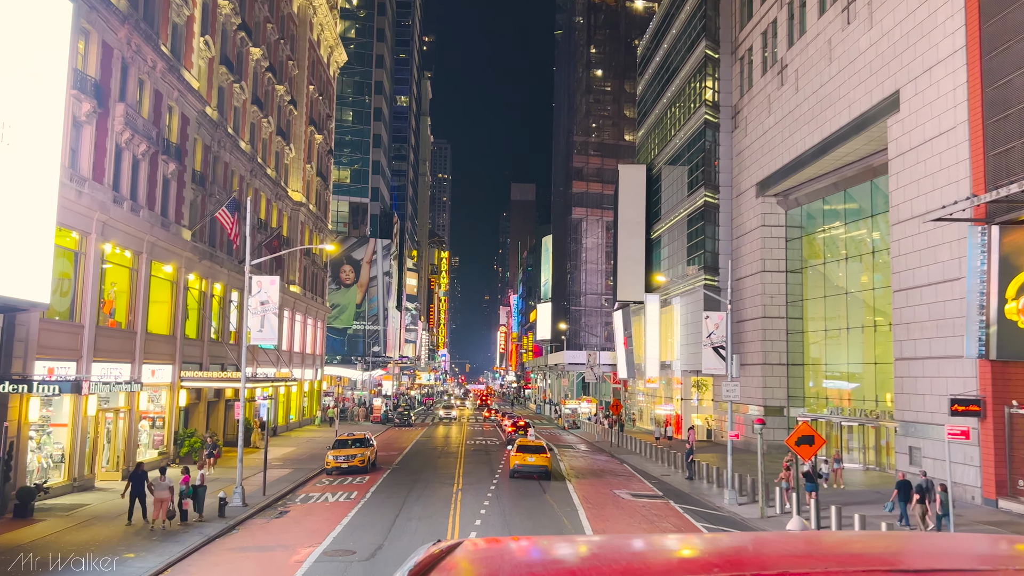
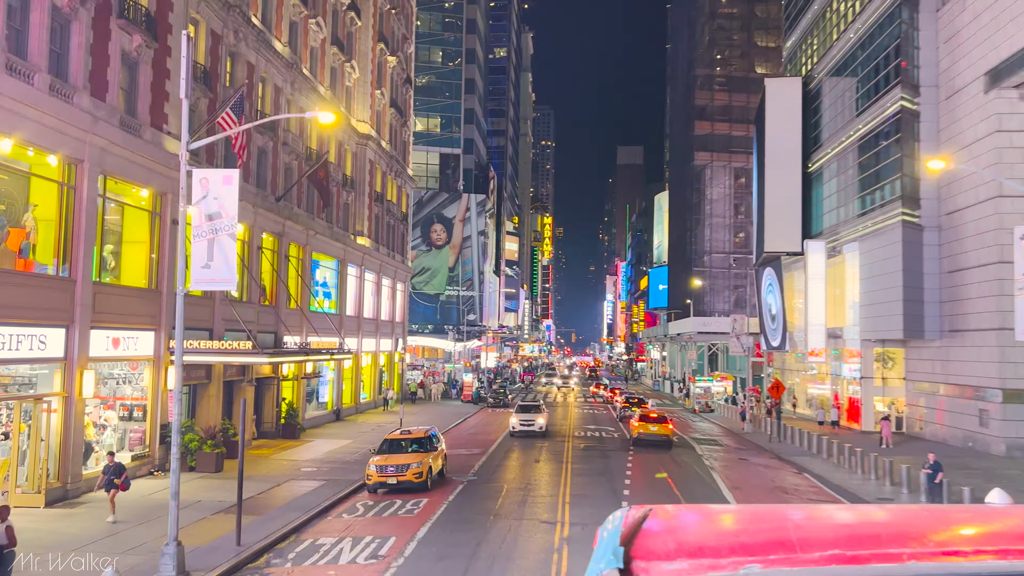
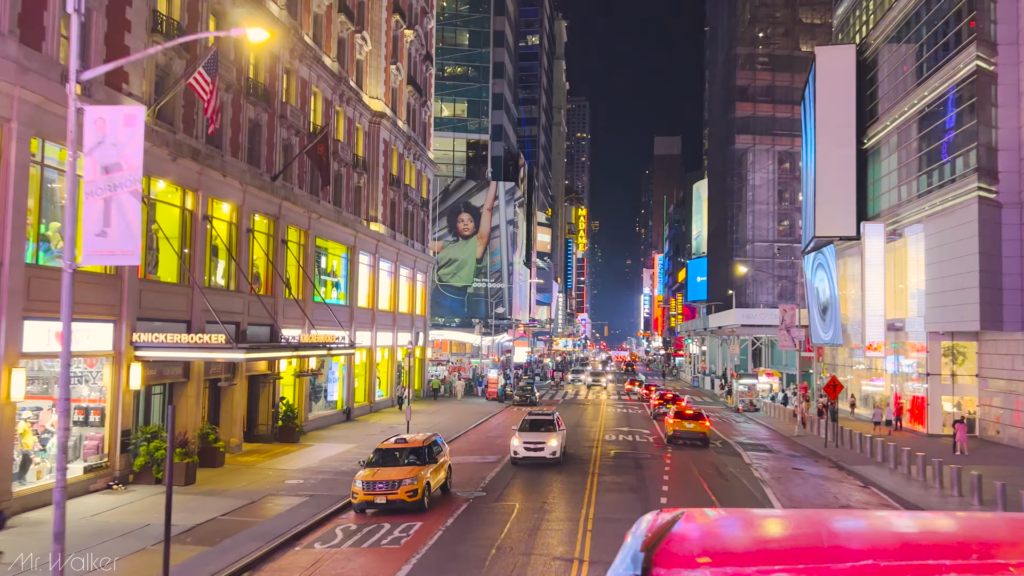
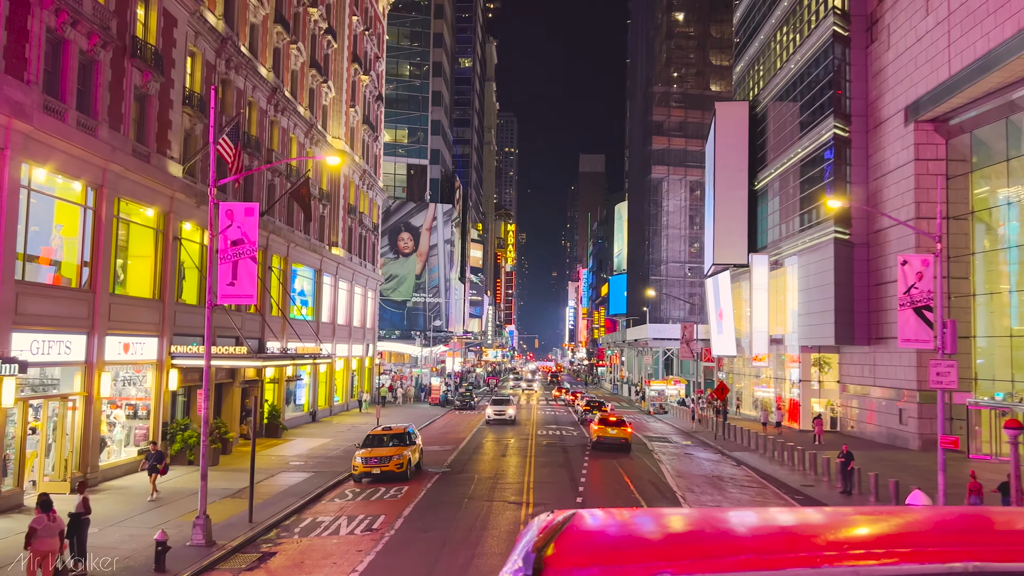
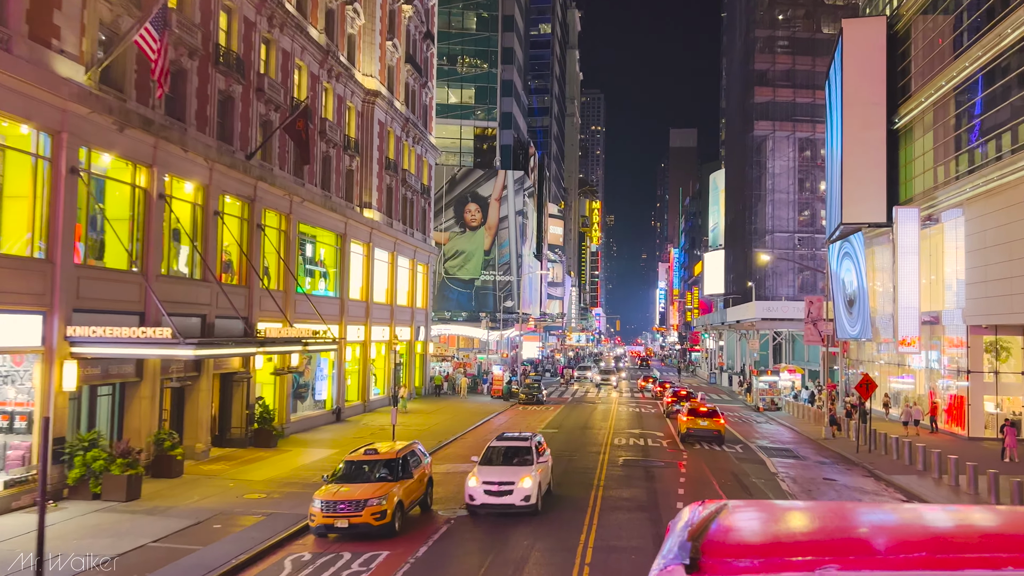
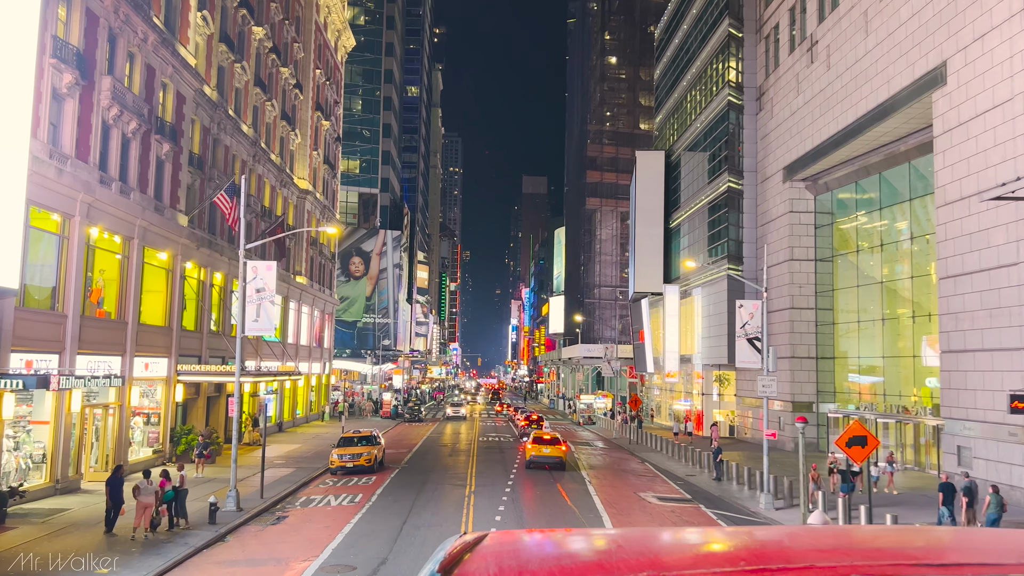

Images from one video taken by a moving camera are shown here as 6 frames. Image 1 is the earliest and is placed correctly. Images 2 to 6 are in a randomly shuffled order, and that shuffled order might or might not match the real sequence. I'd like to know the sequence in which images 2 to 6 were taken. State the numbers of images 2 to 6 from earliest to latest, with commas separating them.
6, 4, 2, 3, 5
